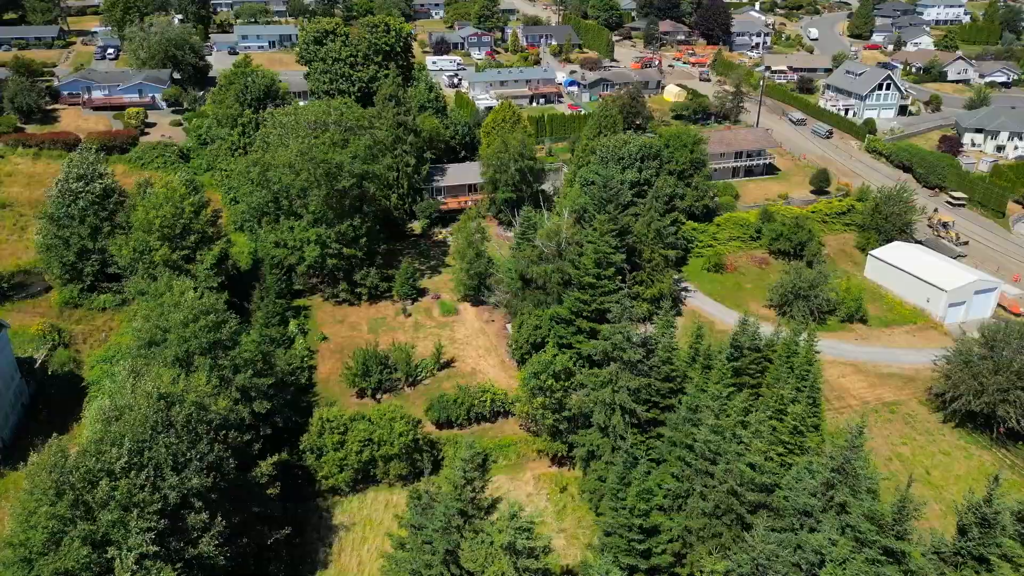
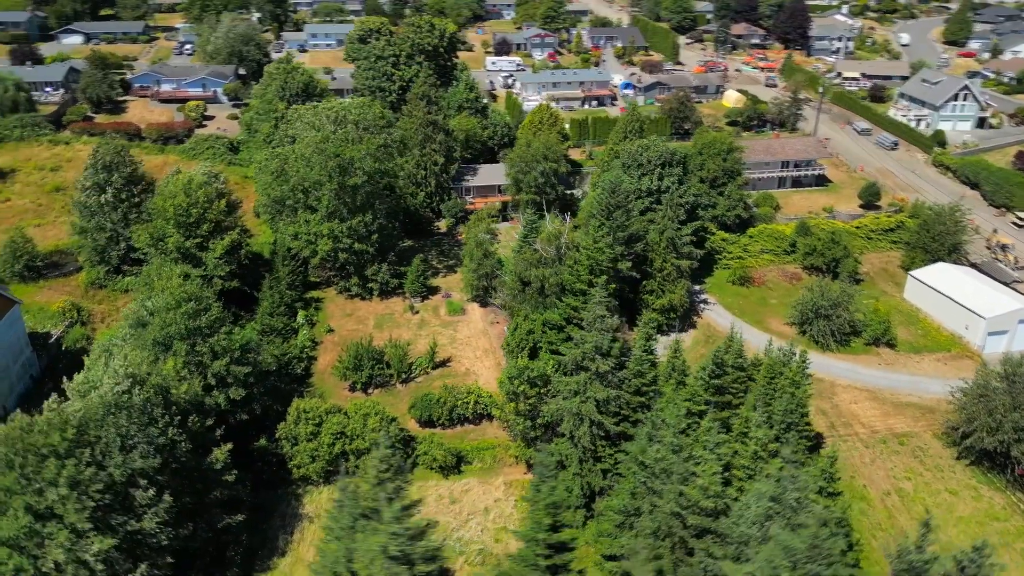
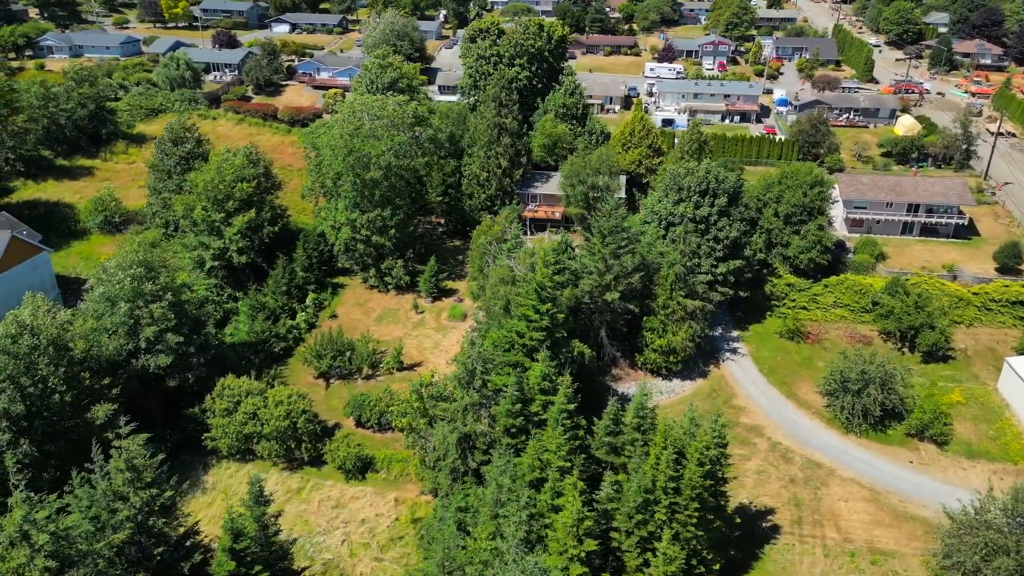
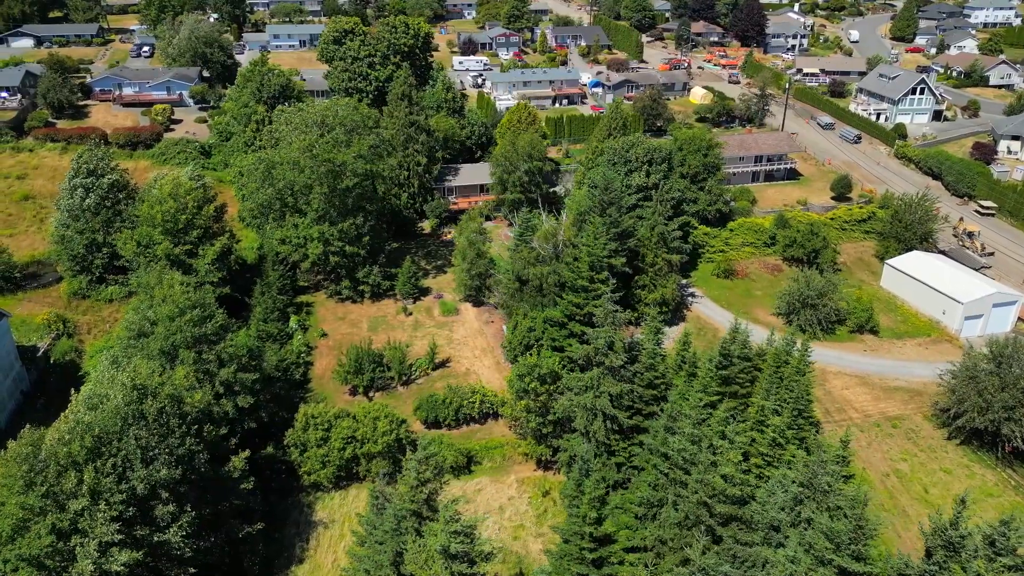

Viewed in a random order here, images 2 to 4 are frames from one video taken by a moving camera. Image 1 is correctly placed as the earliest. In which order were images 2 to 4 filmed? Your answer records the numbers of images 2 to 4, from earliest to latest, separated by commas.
4, 2, 3
